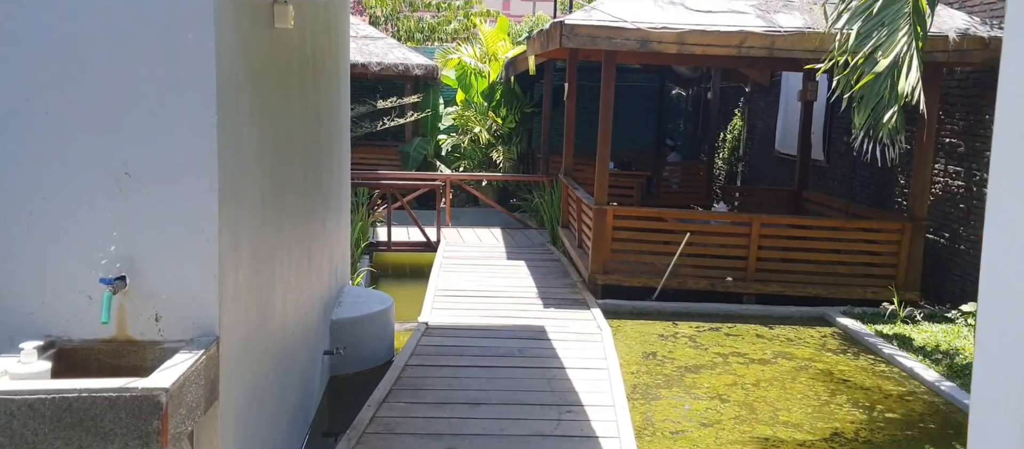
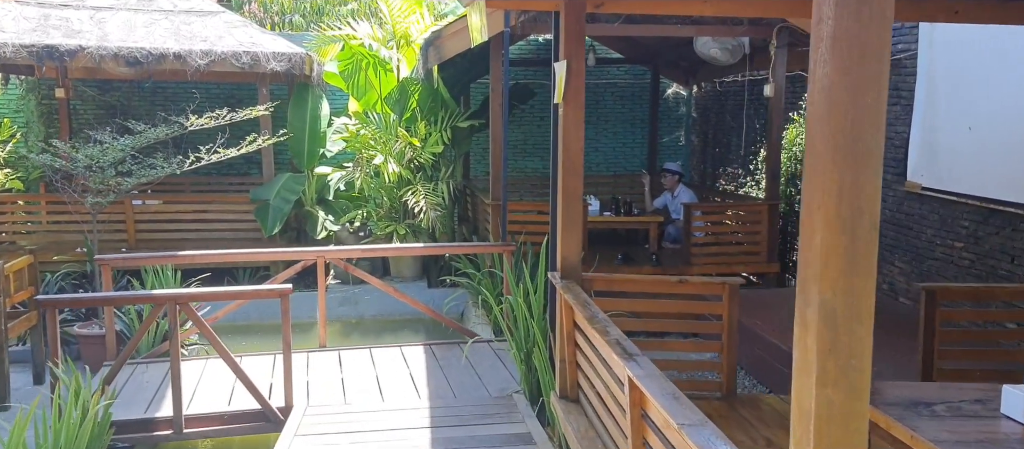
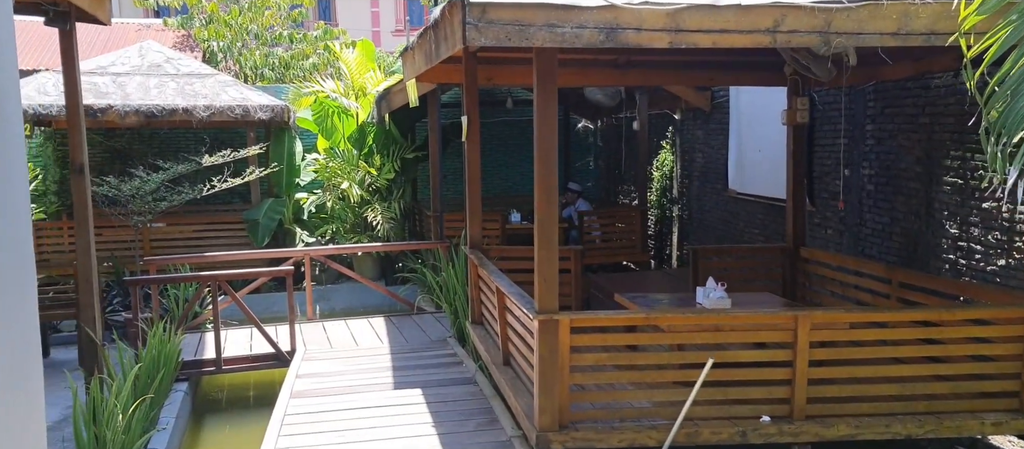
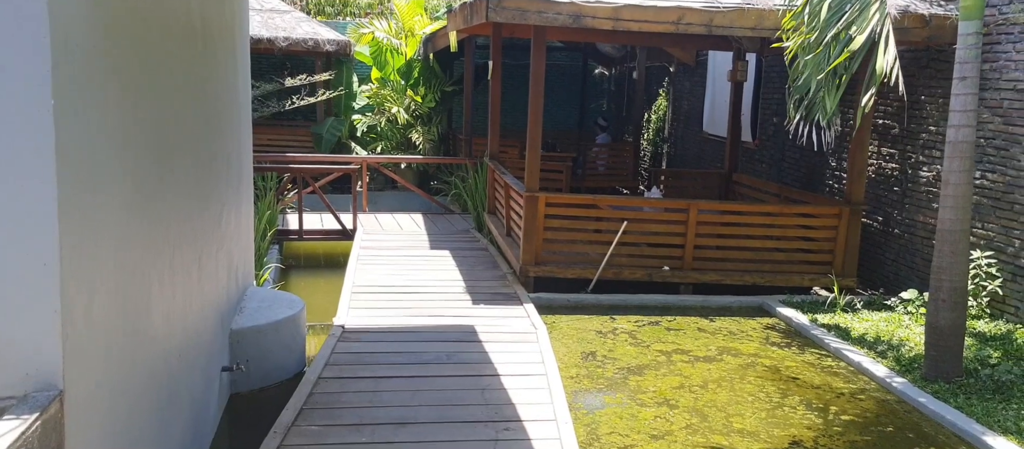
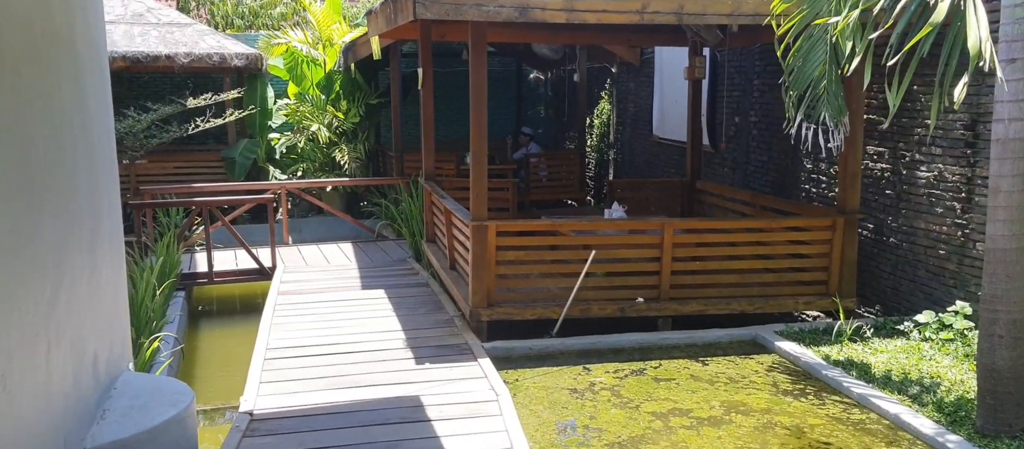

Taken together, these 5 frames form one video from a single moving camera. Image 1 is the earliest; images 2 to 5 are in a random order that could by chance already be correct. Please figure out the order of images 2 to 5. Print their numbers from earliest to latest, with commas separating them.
4, 5, 3, 2
